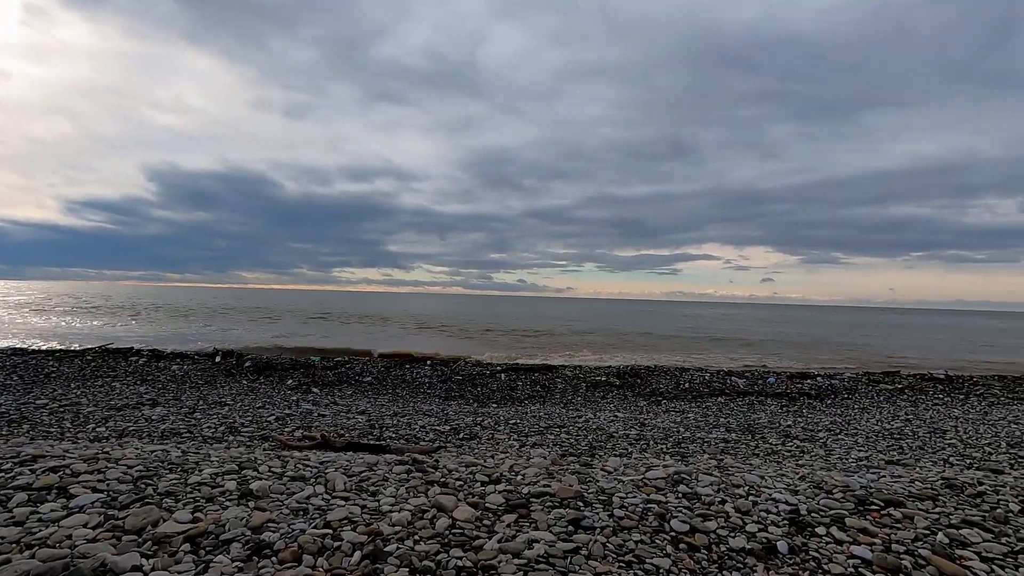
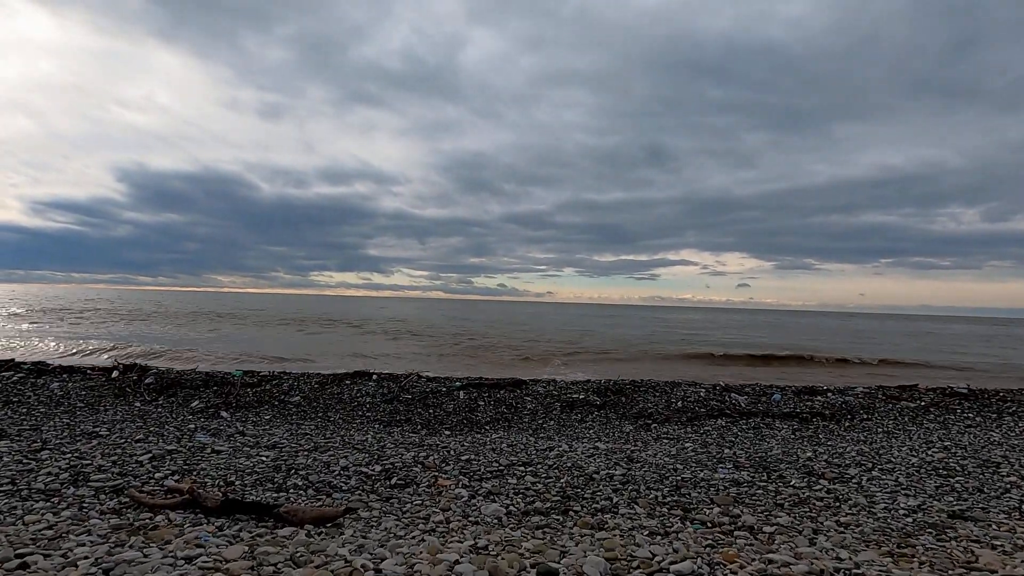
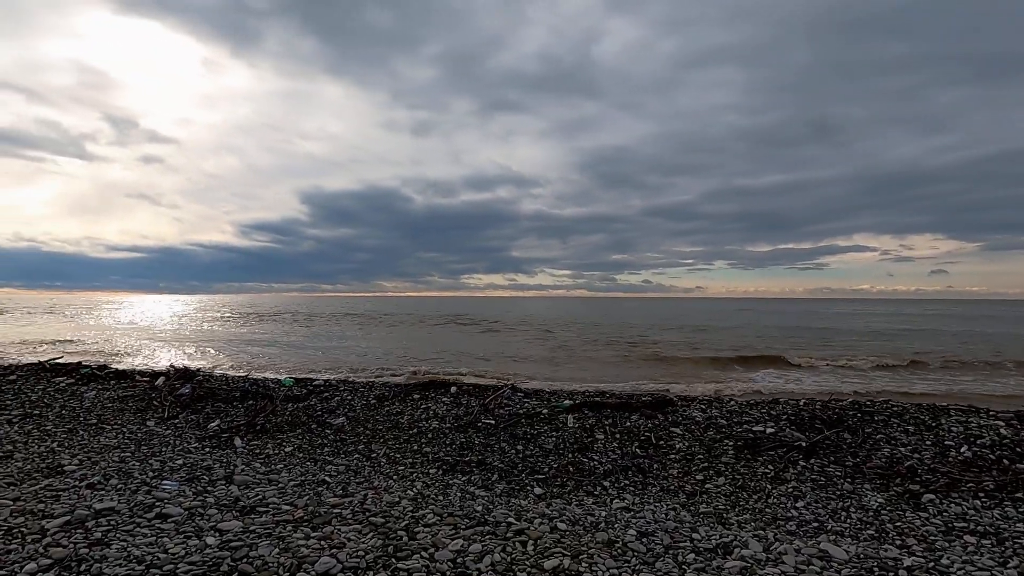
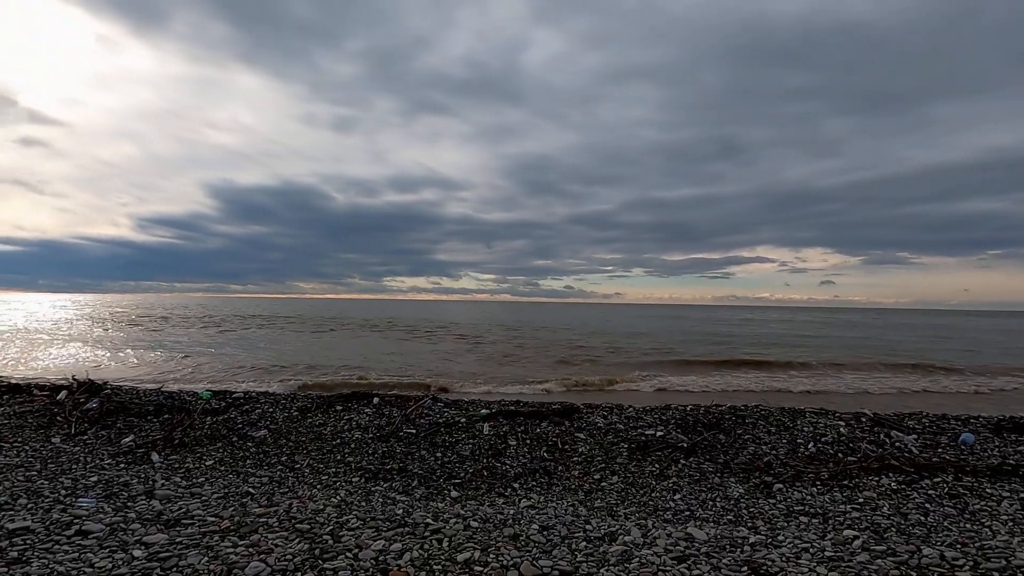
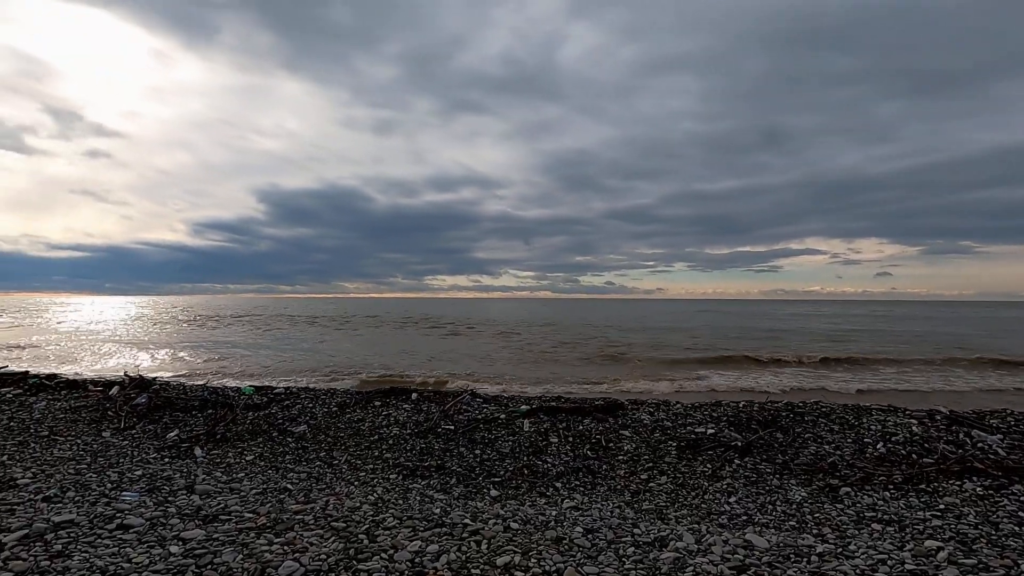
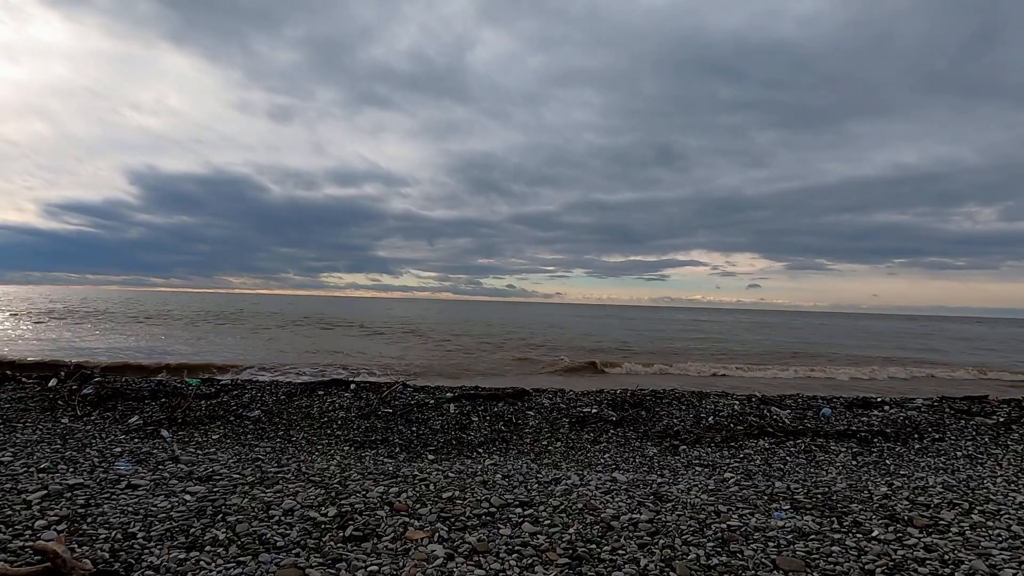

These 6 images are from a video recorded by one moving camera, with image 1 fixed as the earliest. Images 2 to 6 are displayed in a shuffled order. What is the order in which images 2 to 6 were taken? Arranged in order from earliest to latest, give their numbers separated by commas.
2, 6, 4, 5, 3
